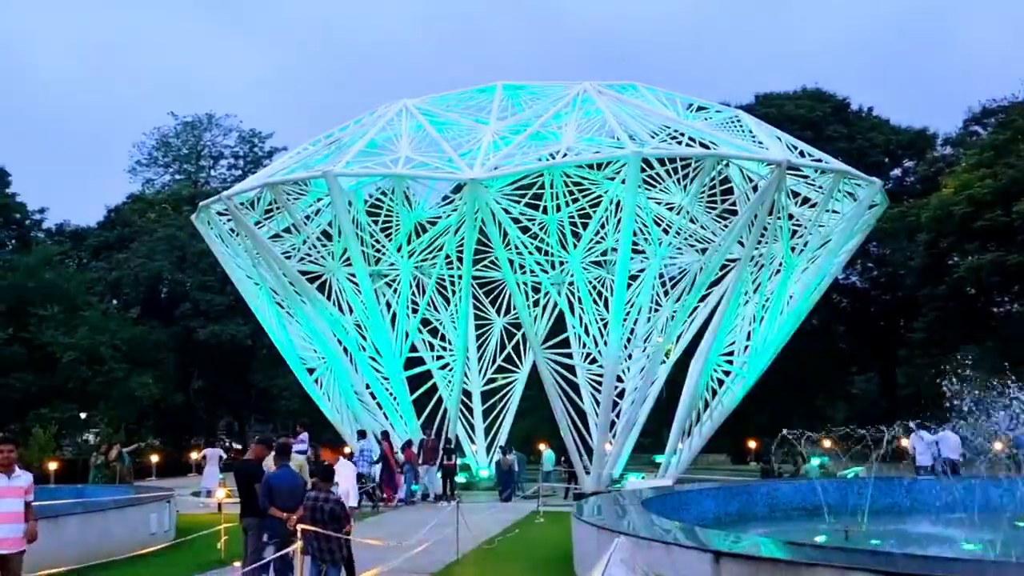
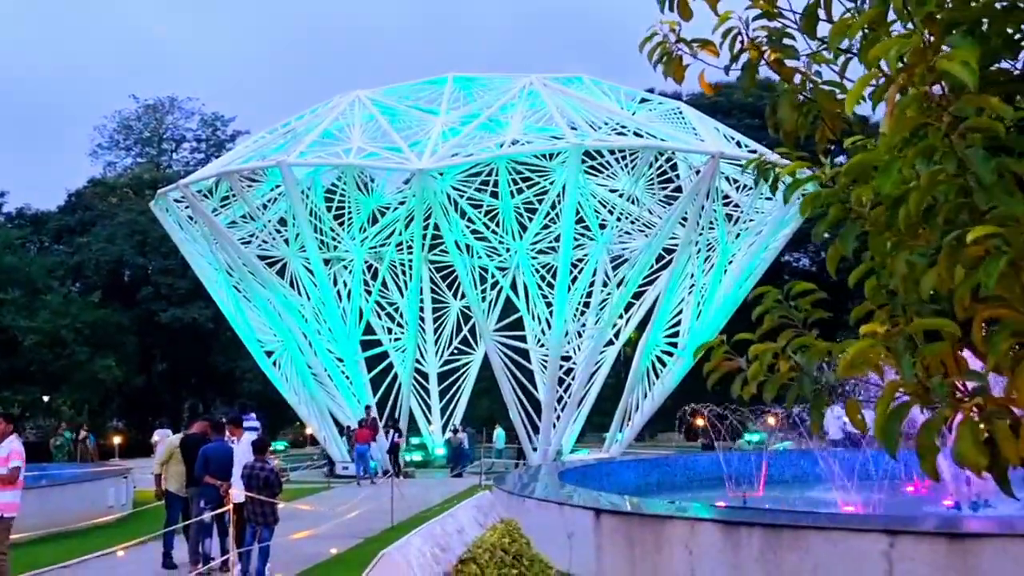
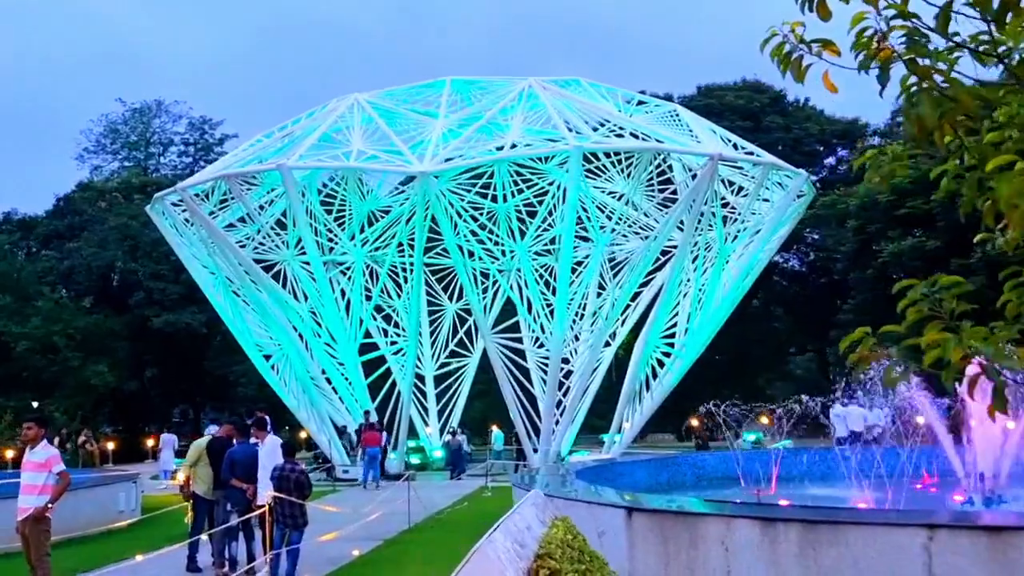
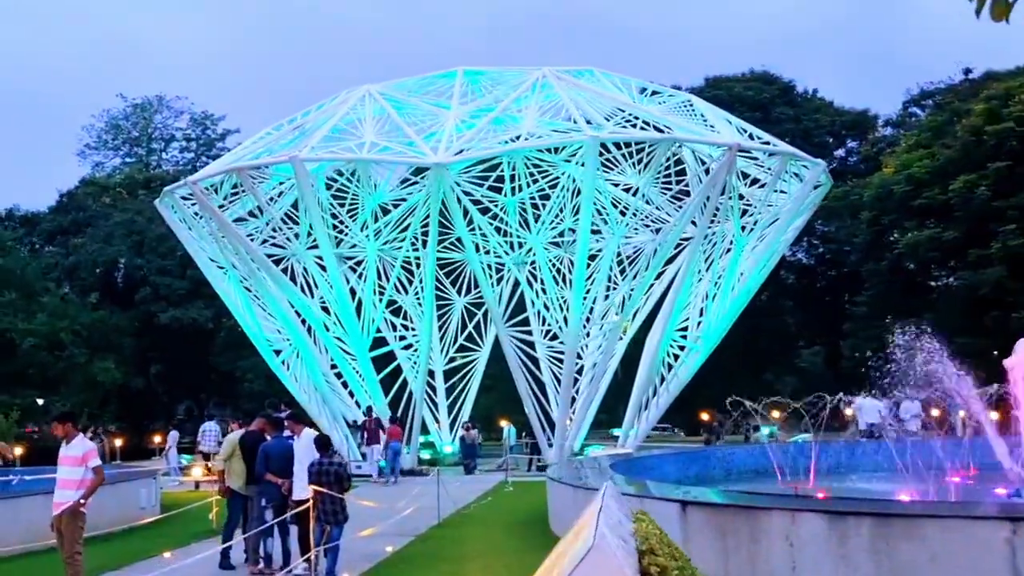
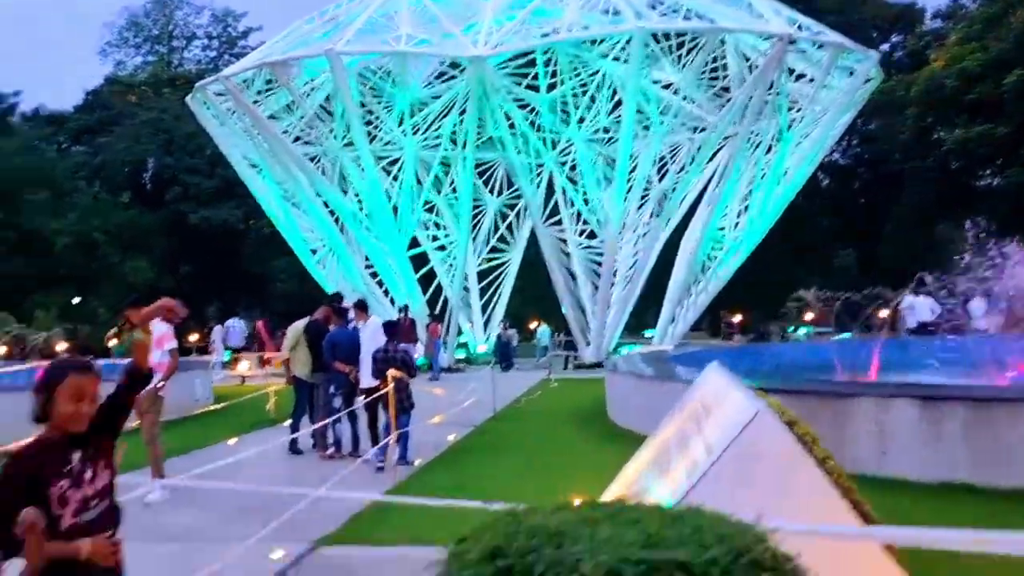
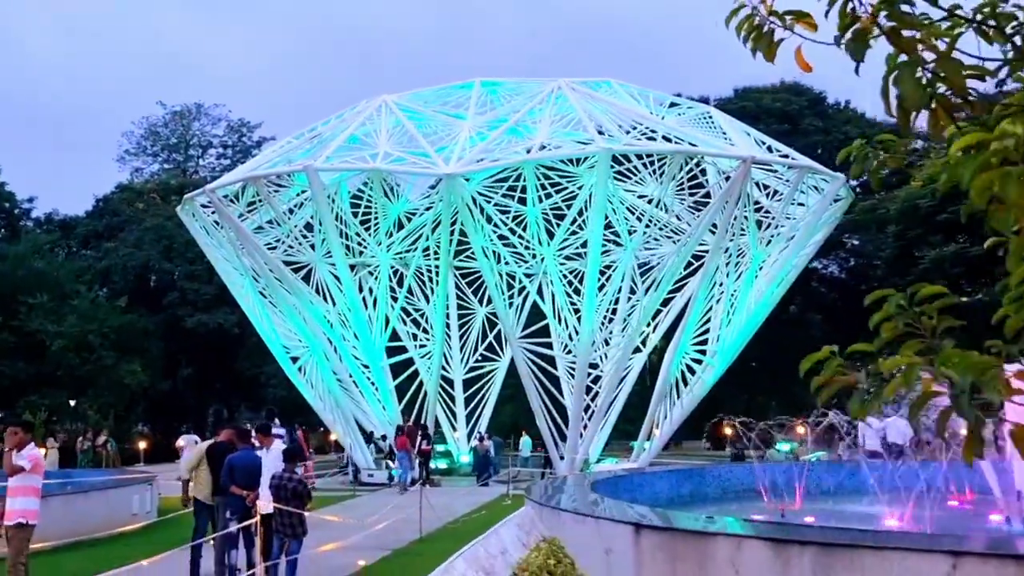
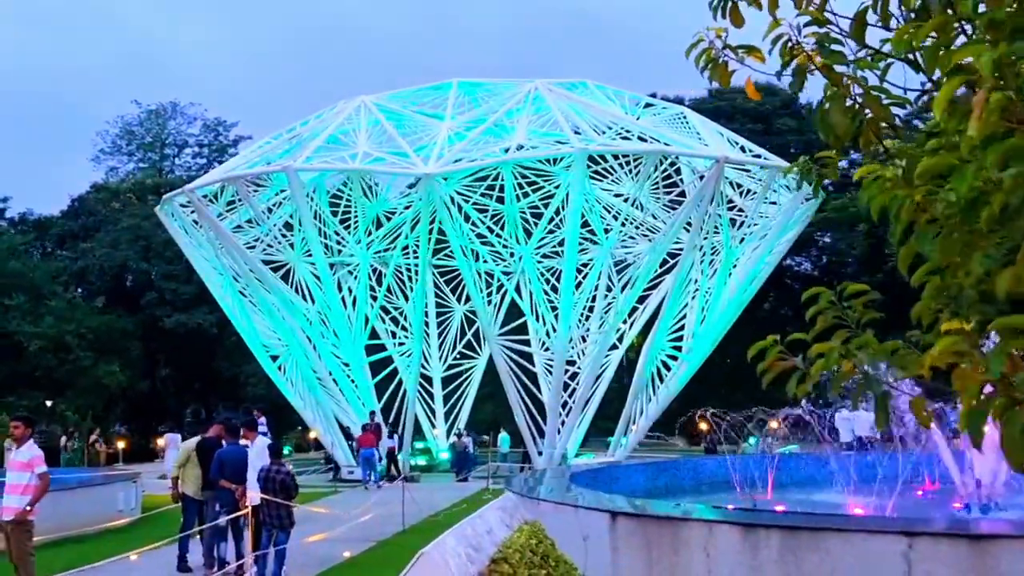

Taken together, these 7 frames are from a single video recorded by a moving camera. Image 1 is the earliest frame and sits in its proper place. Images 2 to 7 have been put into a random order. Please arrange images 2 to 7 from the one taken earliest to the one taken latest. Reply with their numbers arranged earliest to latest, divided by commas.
6, 2, 7, 3, 4, 5
